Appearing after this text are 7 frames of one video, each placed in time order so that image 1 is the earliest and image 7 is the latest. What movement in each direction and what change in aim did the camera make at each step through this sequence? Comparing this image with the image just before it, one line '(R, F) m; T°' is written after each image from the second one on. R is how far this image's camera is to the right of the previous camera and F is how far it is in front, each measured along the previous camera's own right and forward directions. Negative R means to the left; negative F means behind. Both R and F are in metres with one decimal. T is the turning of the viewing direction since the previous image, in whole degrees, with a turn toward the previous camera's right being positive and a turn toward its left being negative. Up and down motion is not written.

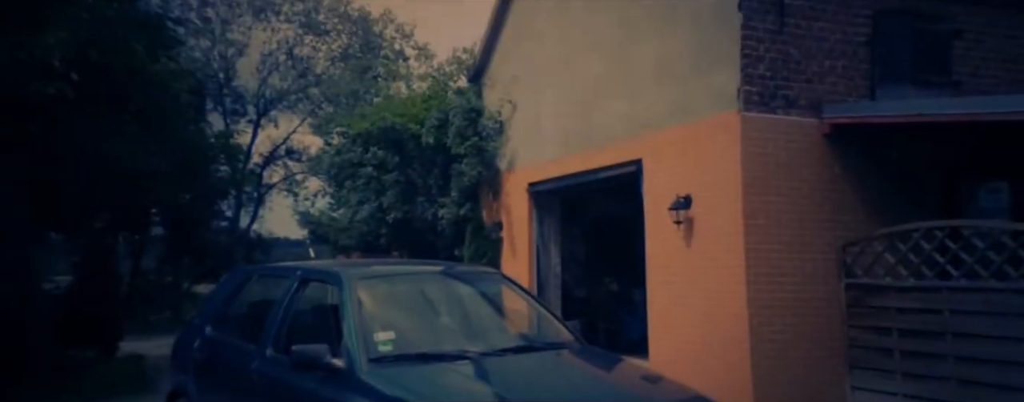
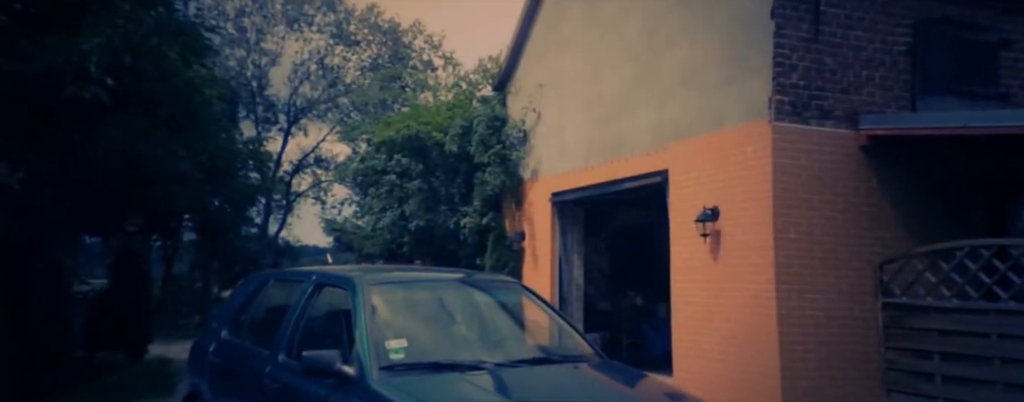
(+0.1, +0.2) m; -2°
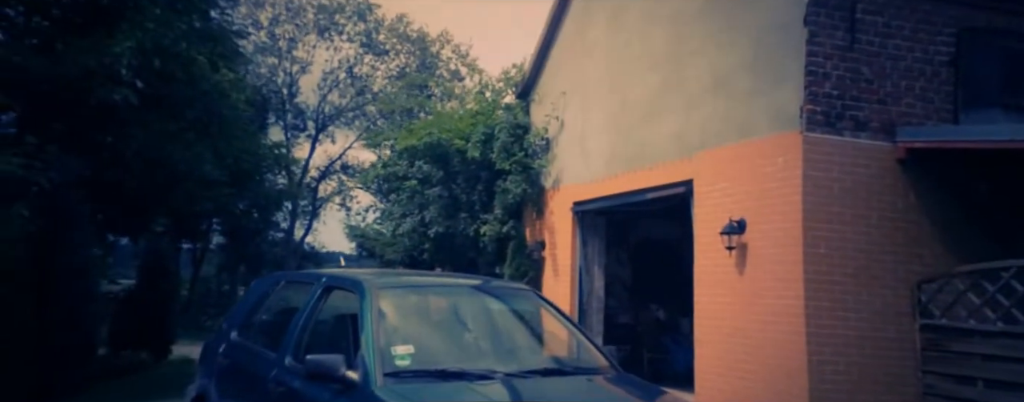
(+0.1, +0.2) m; -2°
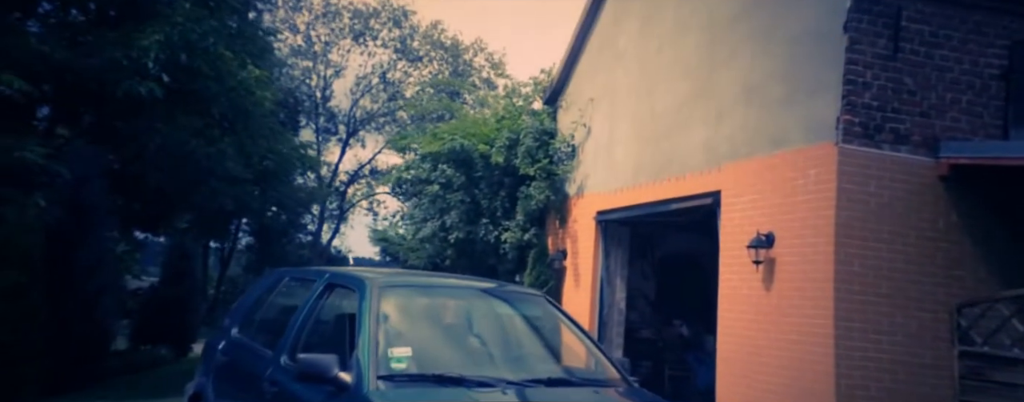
(+0.1, +0.2) m; -3°
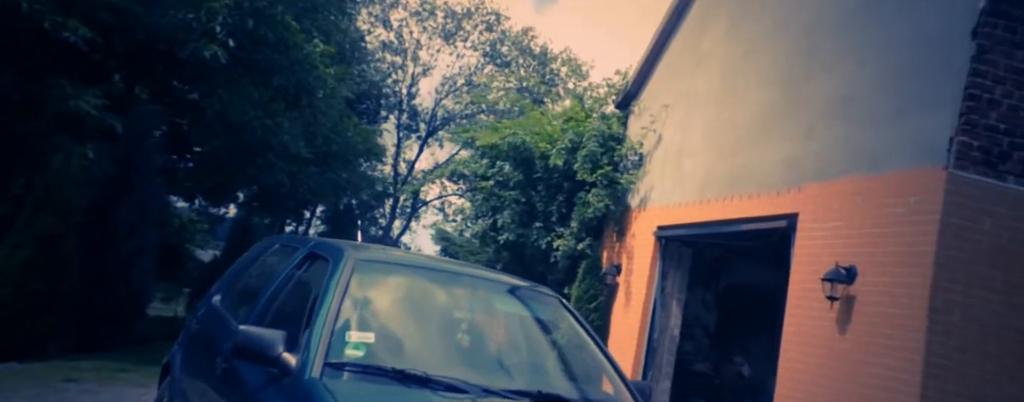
(+0.4, +0.7) m; -7°
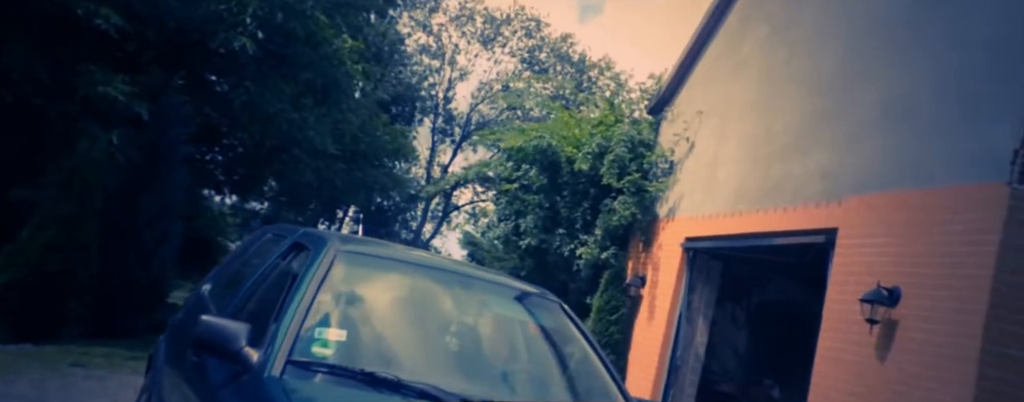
(+0.2, +0.3) m; -3°
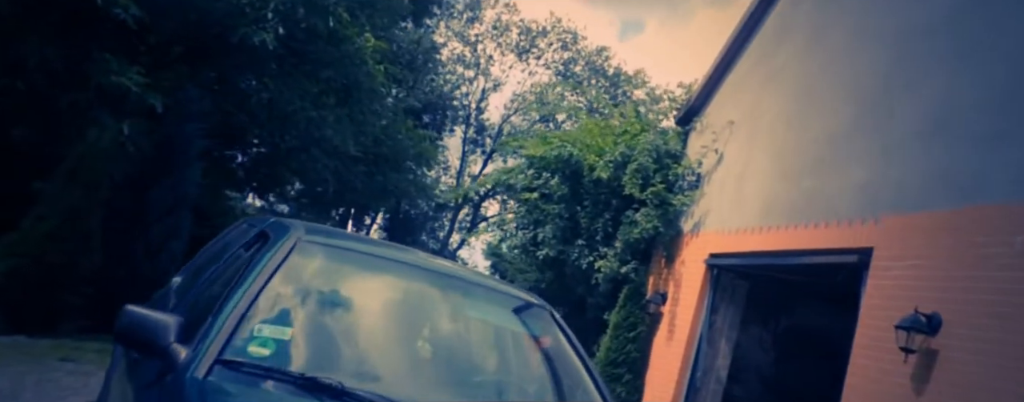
(+0.2, +0.4) m; -3°
